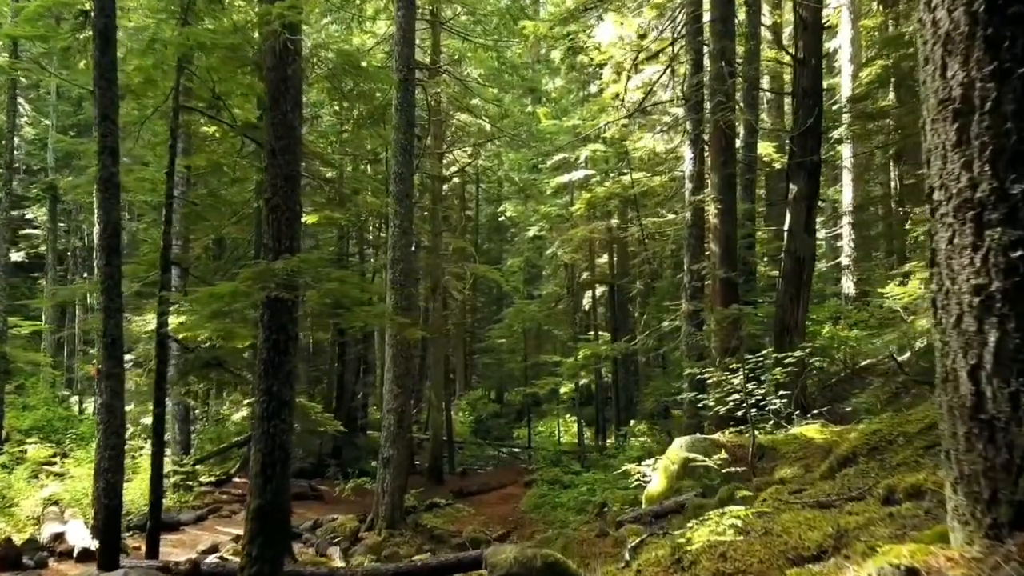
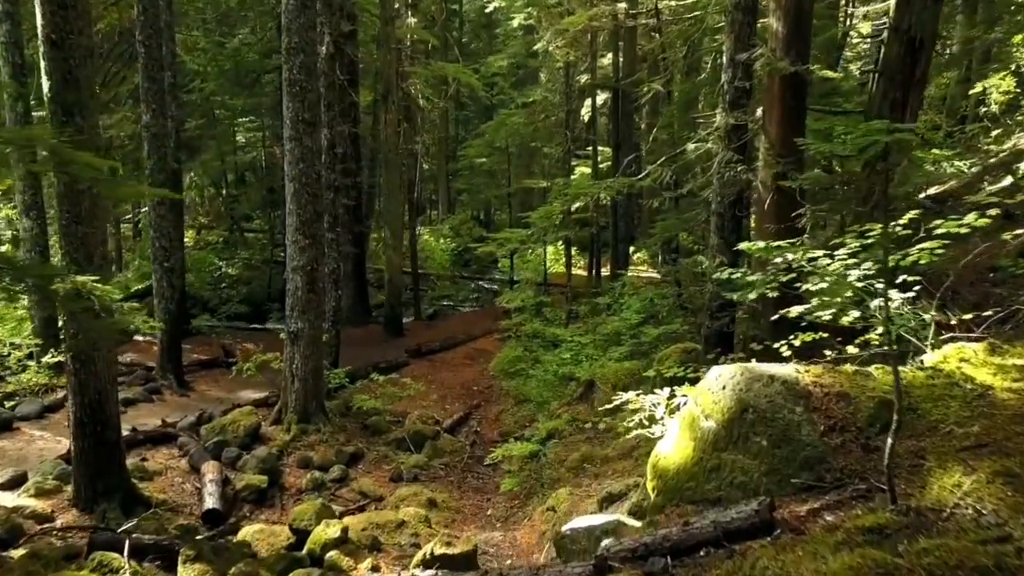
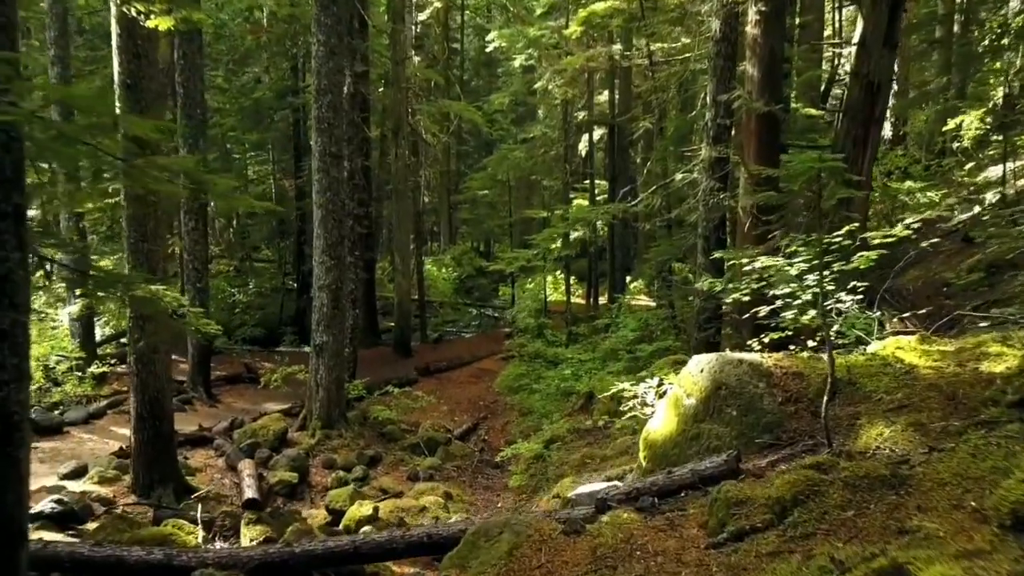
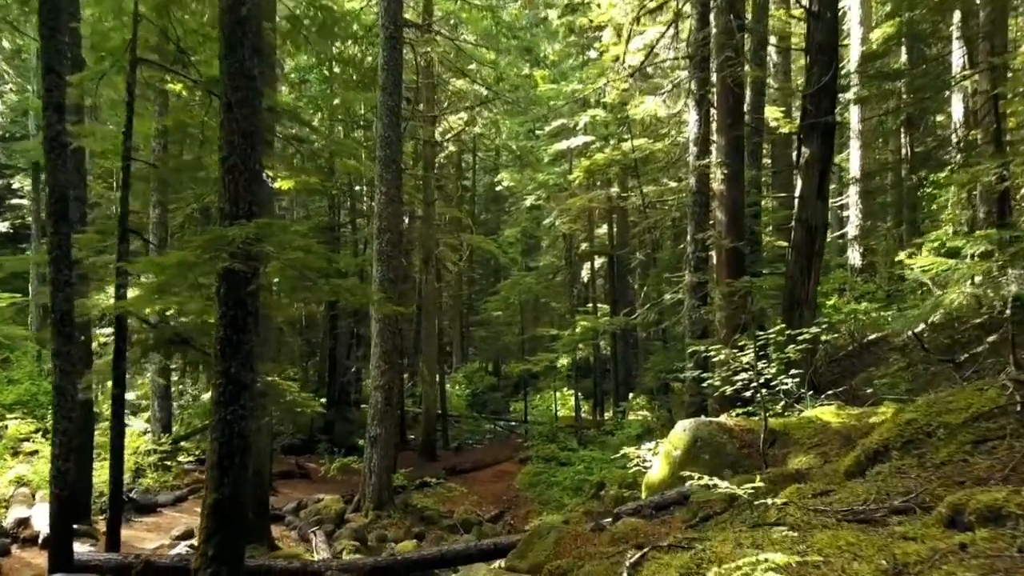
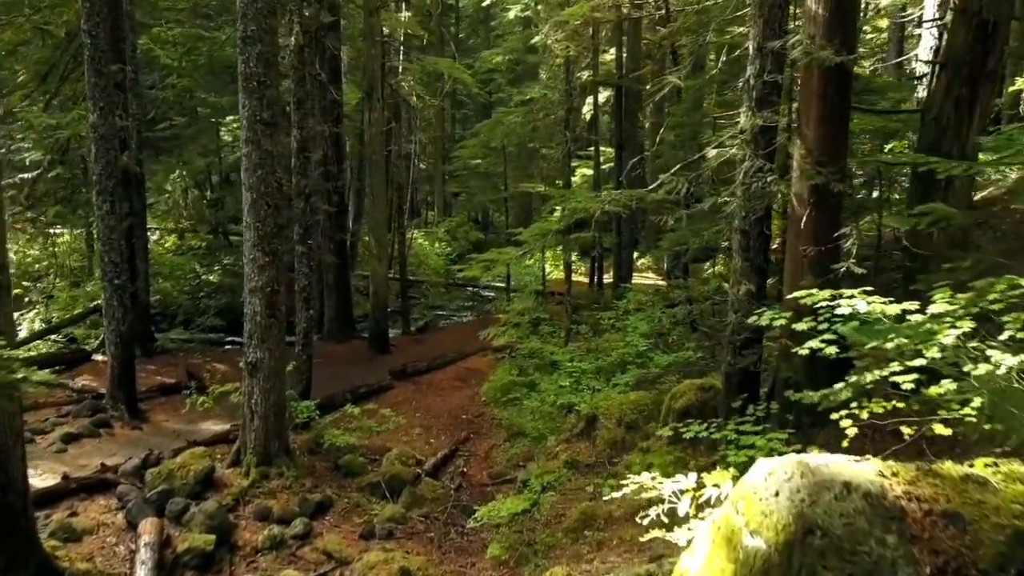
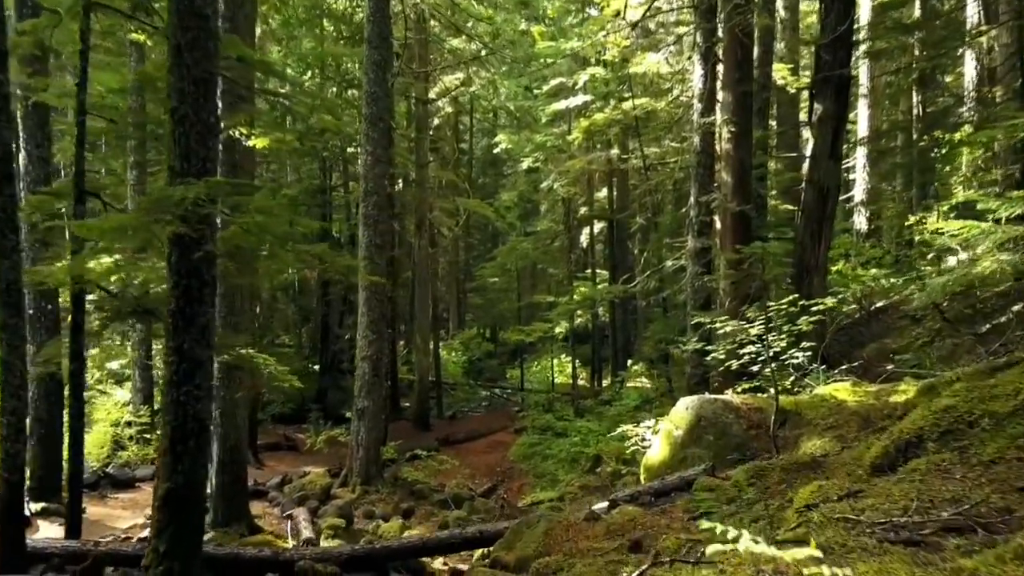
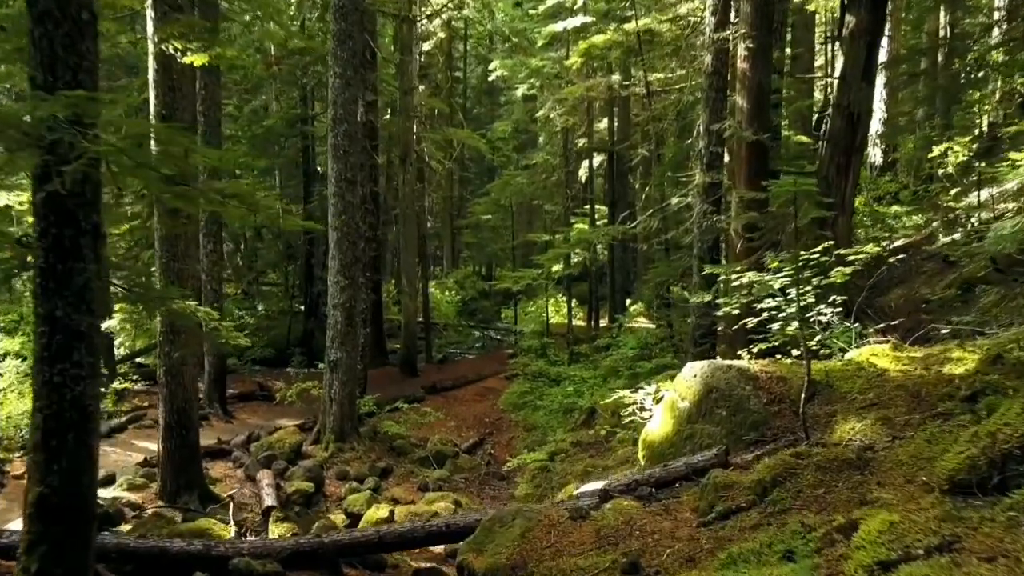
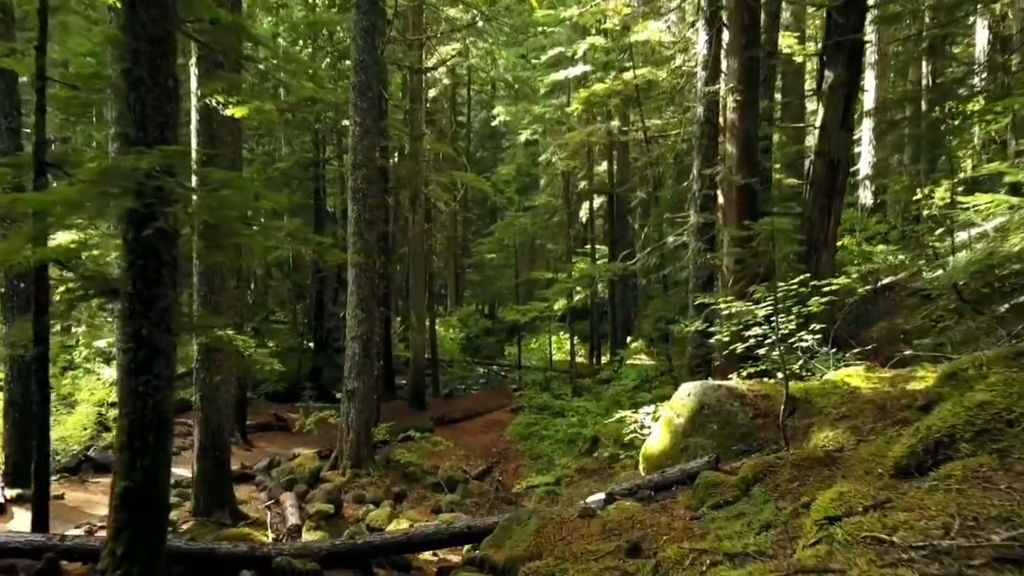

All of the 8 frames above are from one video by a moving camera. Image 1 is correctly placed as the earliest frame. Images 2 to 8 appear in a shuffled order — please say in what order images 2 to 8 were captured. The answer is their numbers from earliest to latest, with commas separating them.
4, 6, 8, 7, 3, 2, 5
